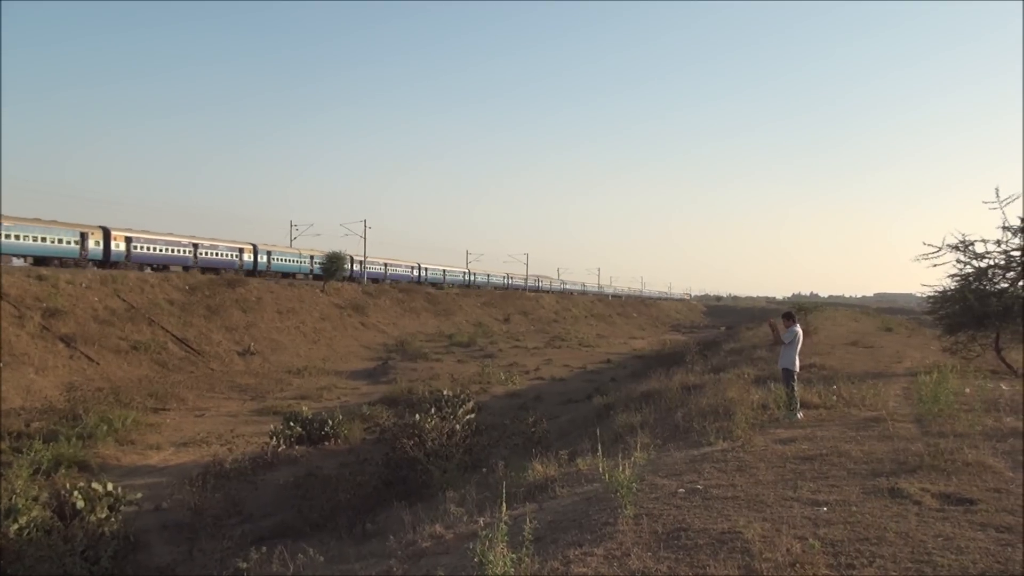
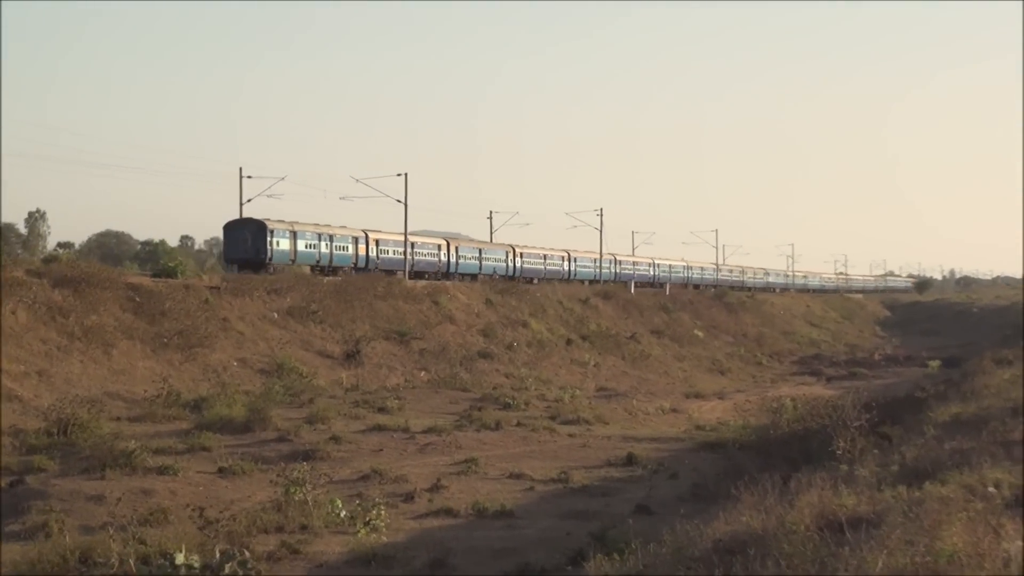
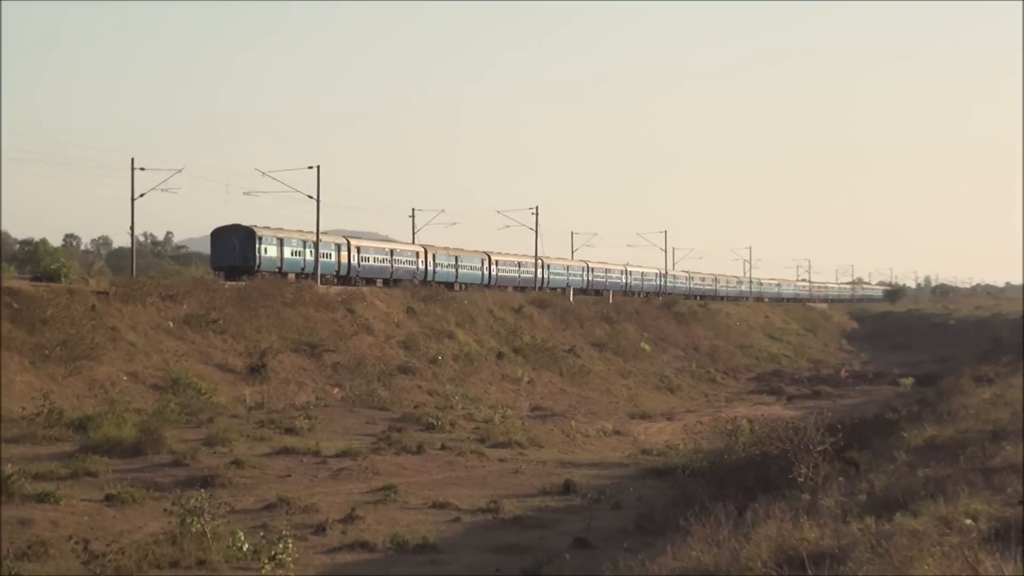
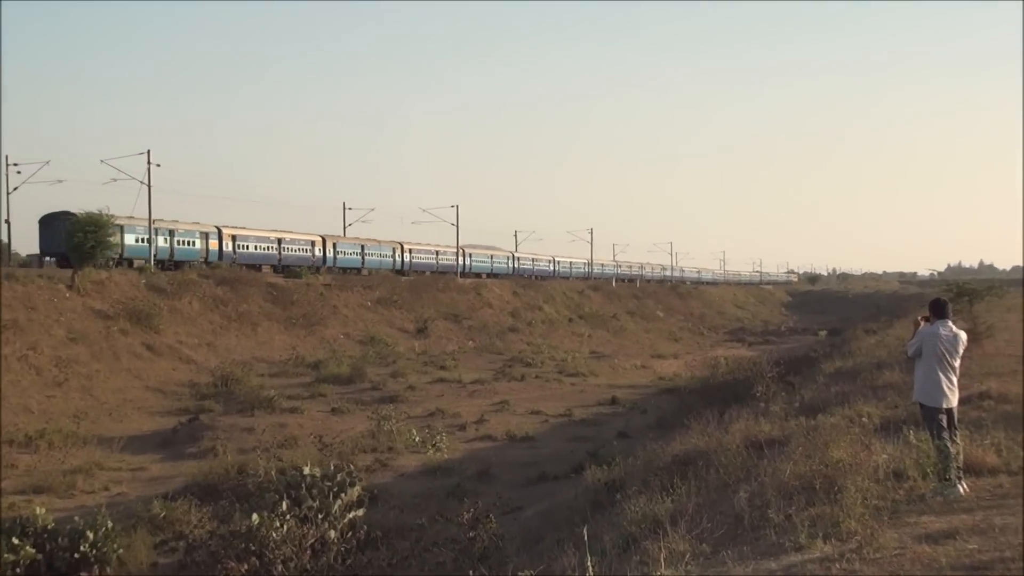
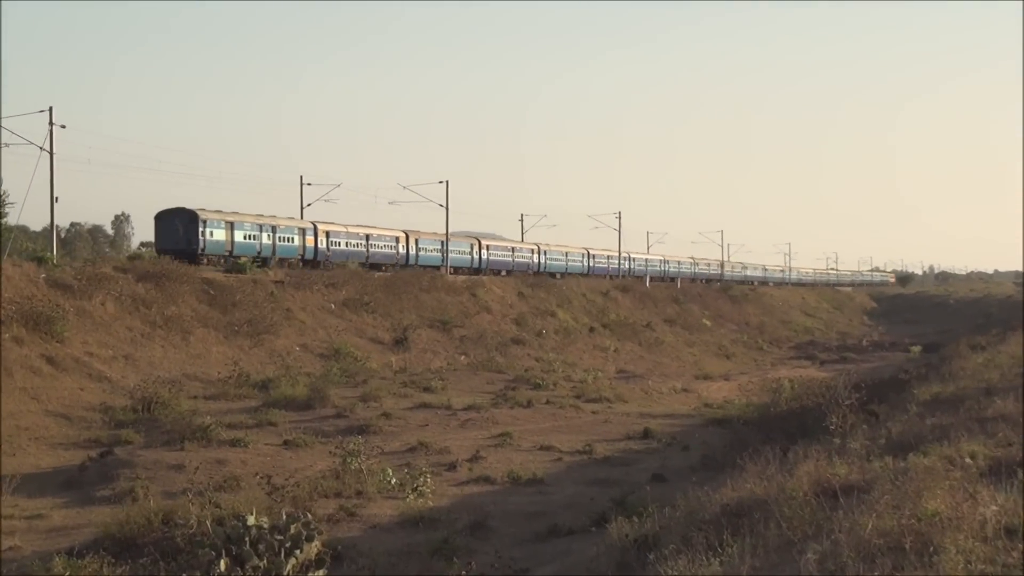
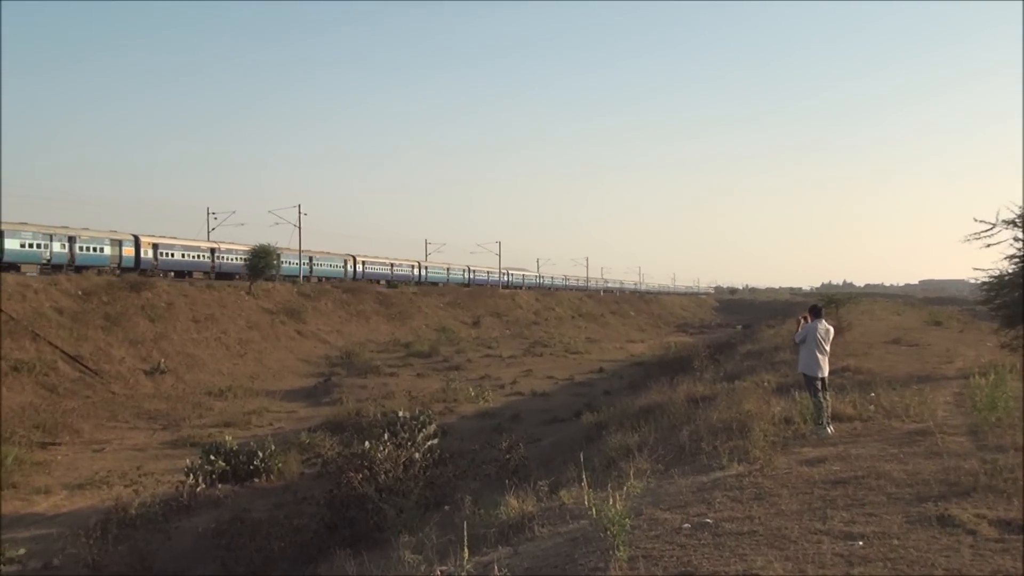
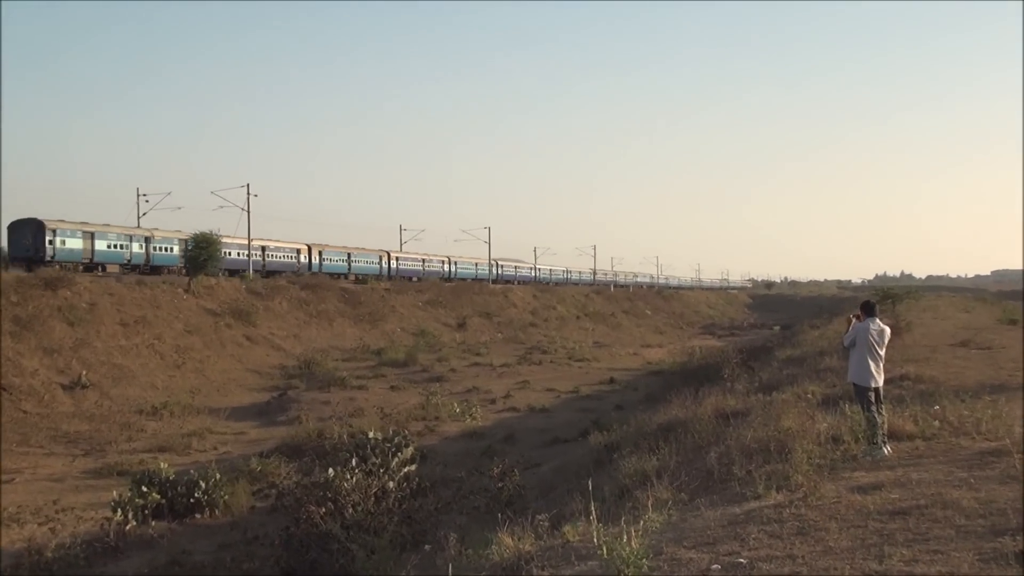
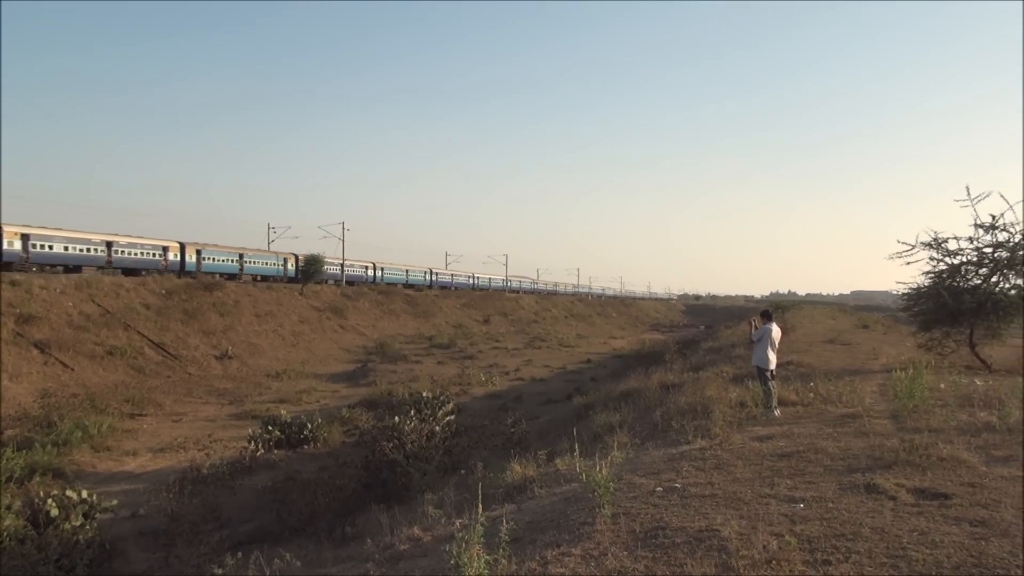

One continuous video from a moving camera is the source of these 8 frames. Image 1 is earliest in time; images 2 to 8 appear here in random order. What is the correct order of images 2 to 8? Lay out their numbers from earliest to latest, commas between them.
8, 6, 7, 4, 5, 2, 3
